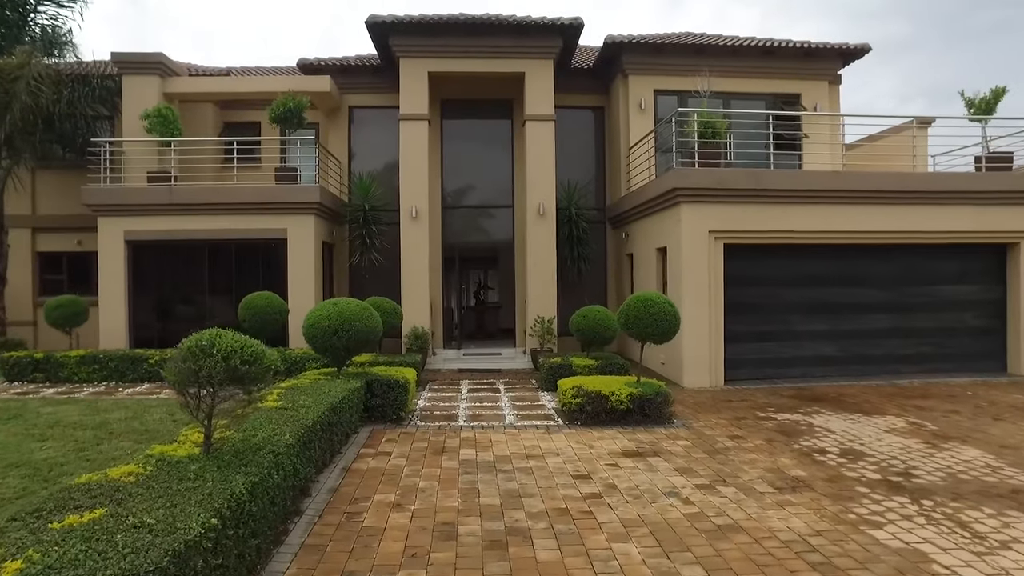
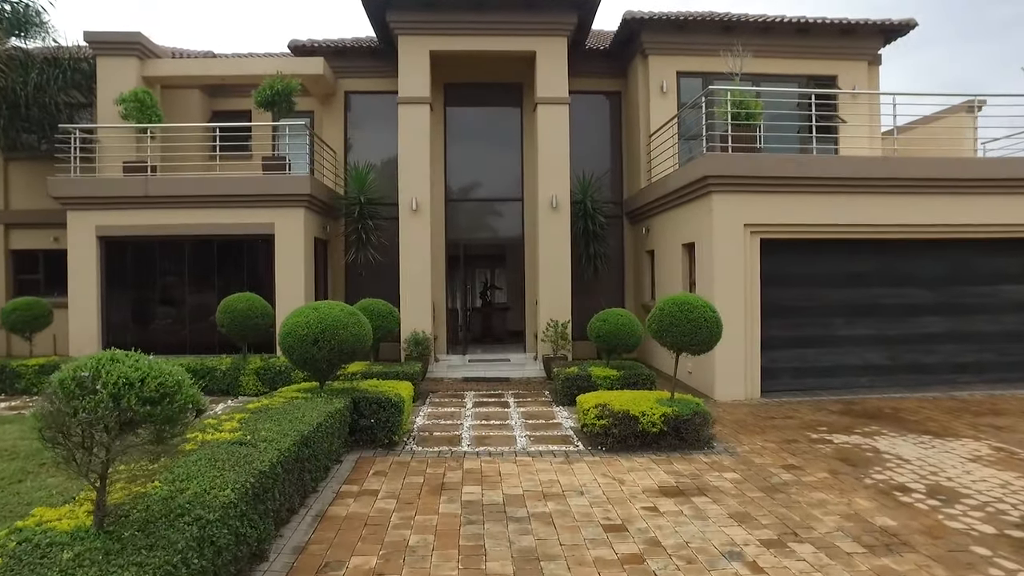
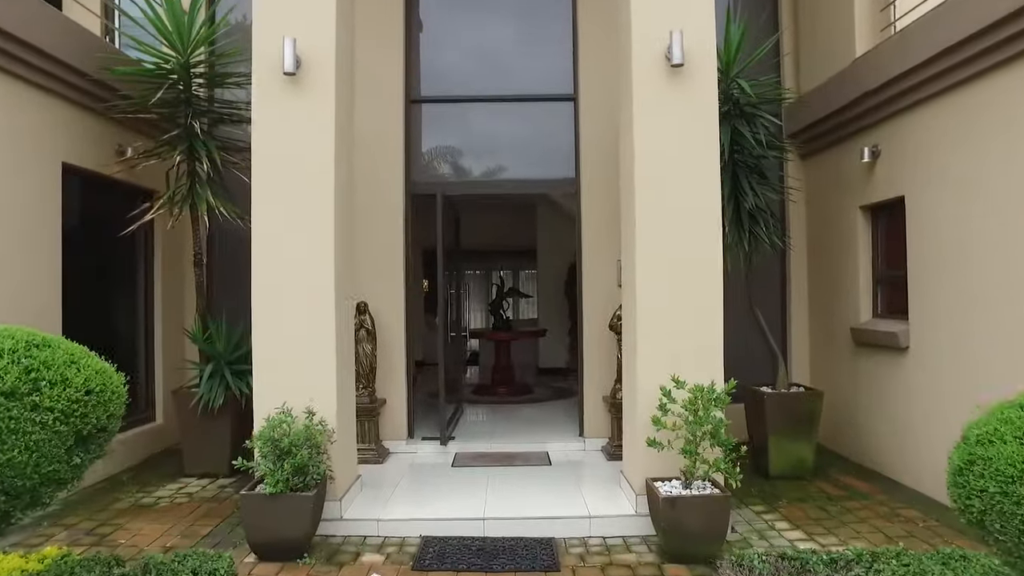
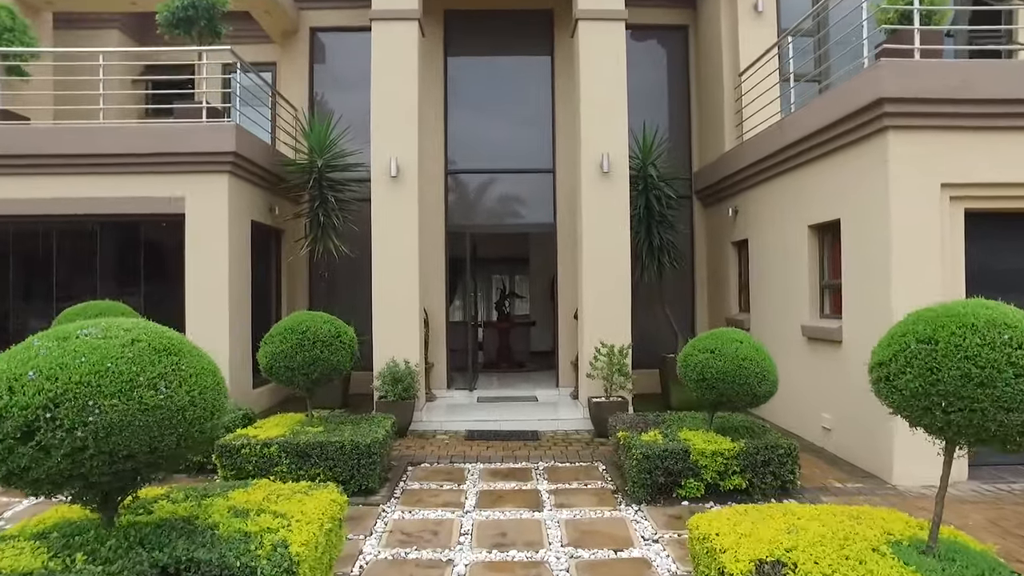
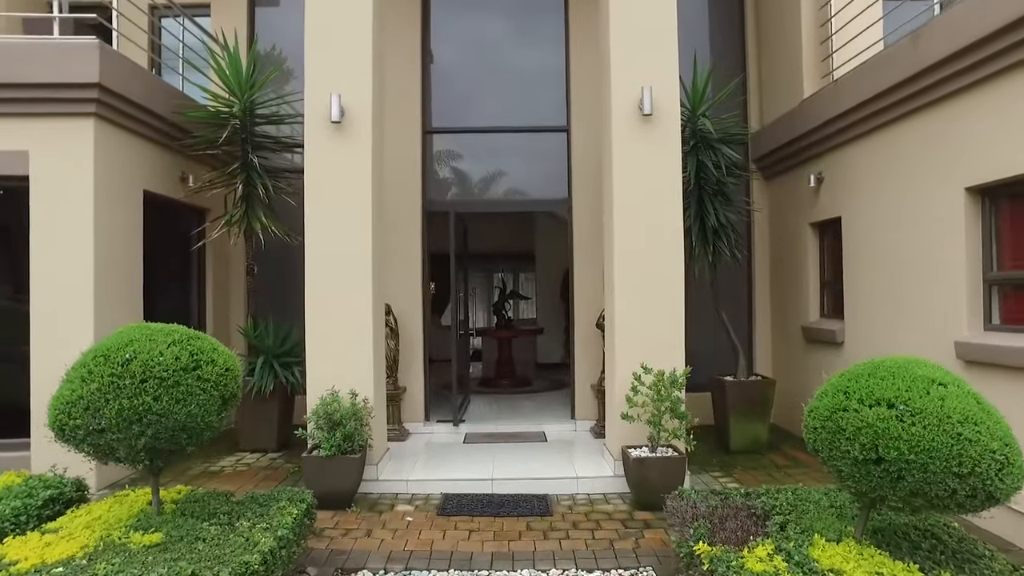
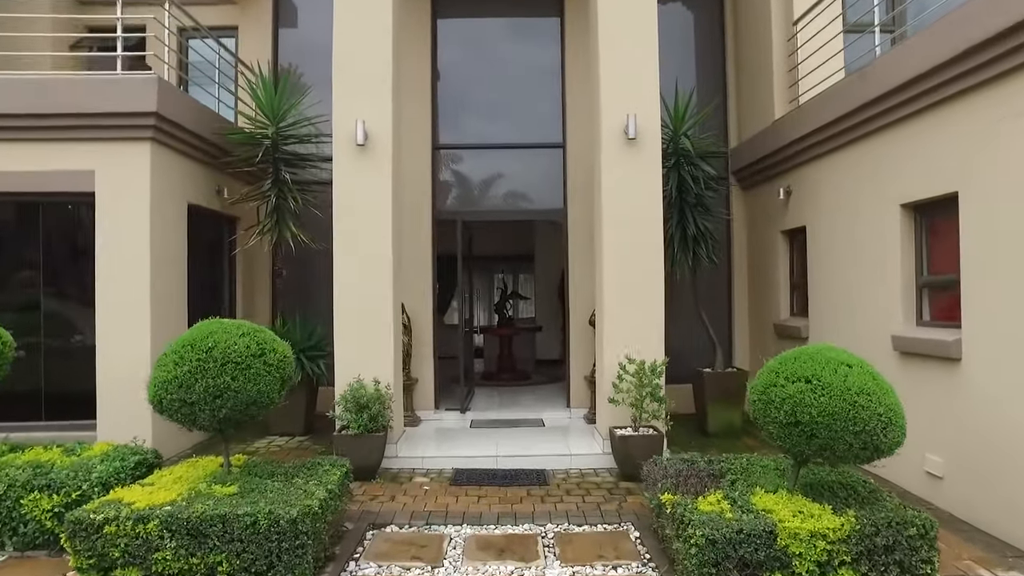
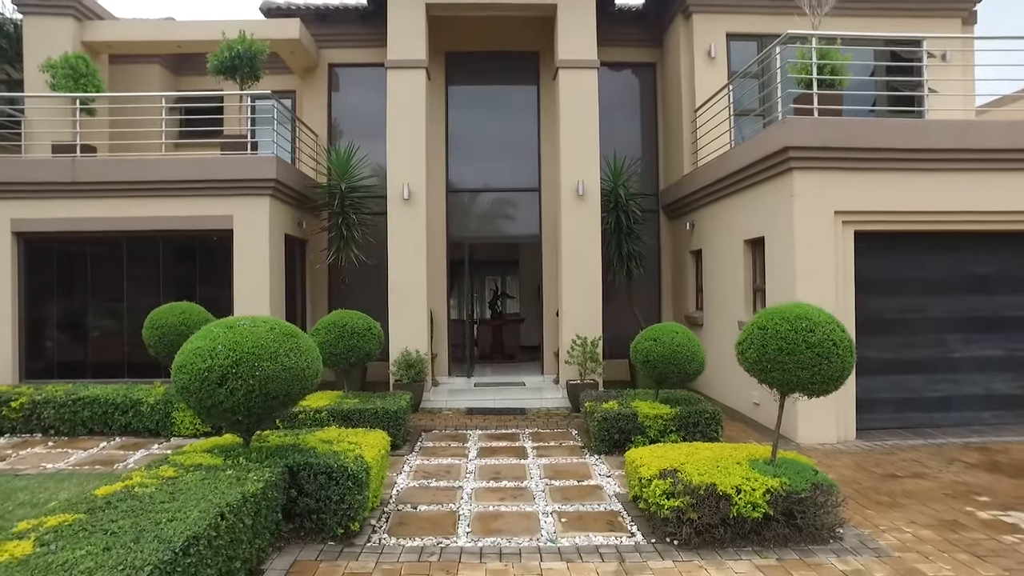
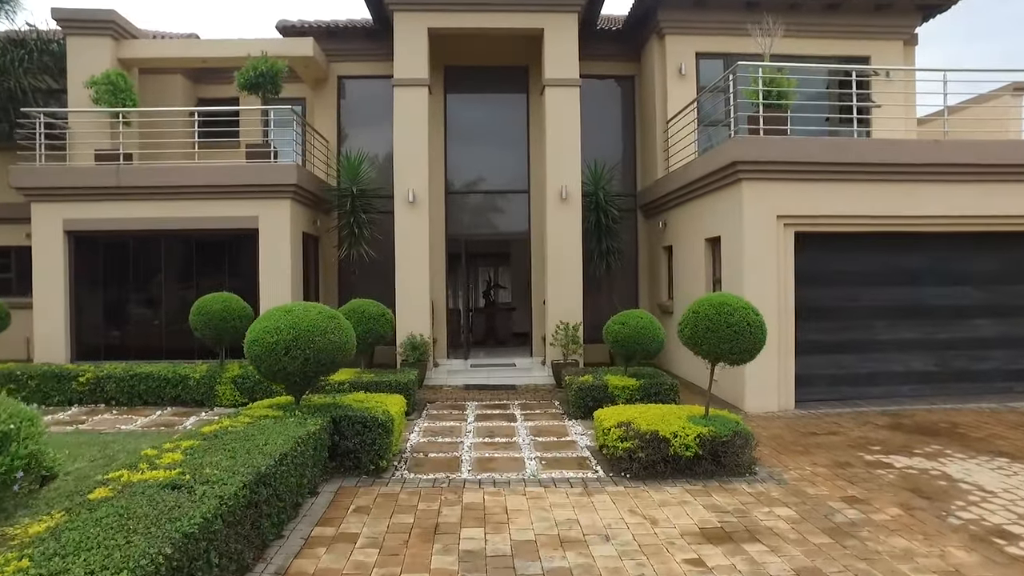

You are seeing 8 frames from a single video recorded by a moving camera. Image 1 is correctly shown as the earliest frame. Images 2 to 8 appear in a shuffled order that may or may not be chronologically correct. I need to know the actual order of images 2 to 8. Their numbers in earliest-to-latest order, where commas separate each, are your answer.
2, 8, 7, 4, 6, 5, 3
